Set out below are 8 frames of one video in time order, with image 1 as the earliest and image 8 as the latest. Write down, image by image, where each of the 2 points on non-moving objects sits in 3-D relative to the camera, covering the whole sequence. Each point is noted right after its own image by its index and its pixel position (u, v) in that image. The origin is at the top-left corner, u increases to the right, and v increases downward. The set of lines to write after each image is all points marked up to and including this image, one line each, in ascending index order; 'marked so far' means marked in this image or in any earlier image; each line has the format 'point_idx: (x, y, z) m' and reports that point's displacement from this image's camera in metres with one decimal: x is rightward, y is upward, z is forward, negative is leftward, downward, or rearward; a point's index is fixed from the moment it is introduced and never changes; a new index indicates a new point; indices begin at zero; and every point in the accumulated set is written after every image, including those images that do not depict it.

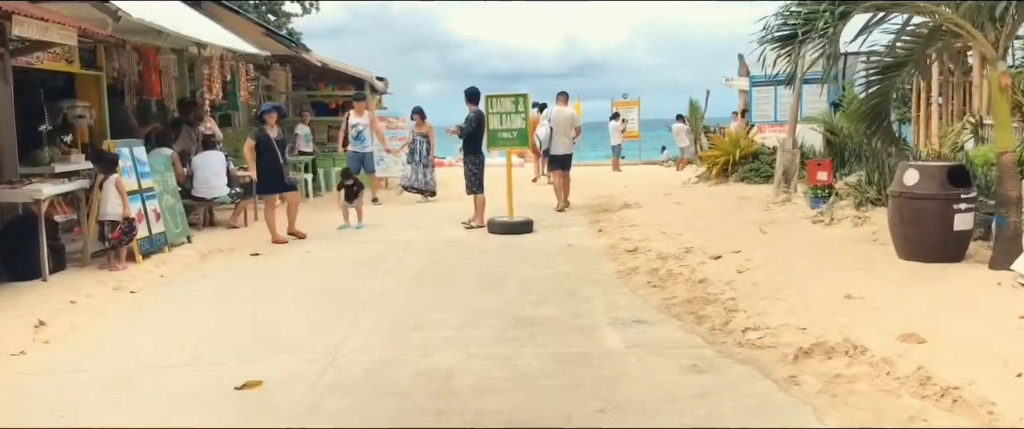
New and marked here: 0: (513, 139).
0: (0.0, +1.0, +10.3) m
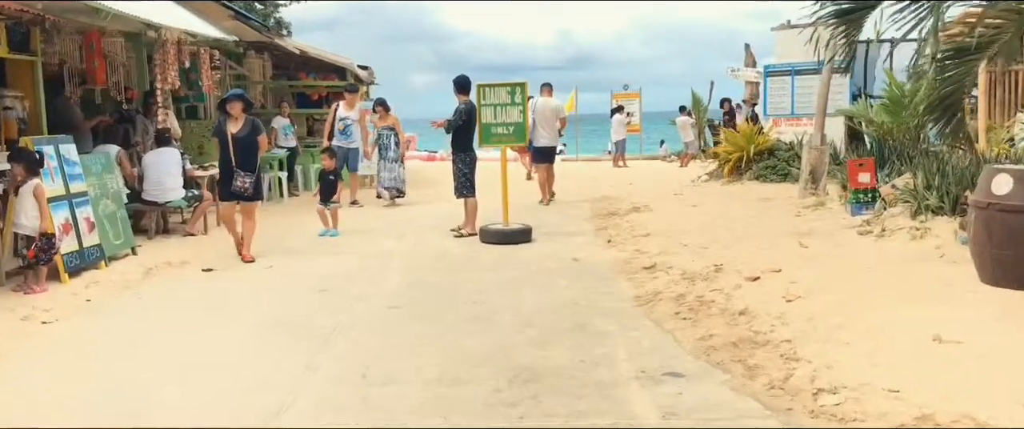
0: (0.0, +0.9, +9.0) m
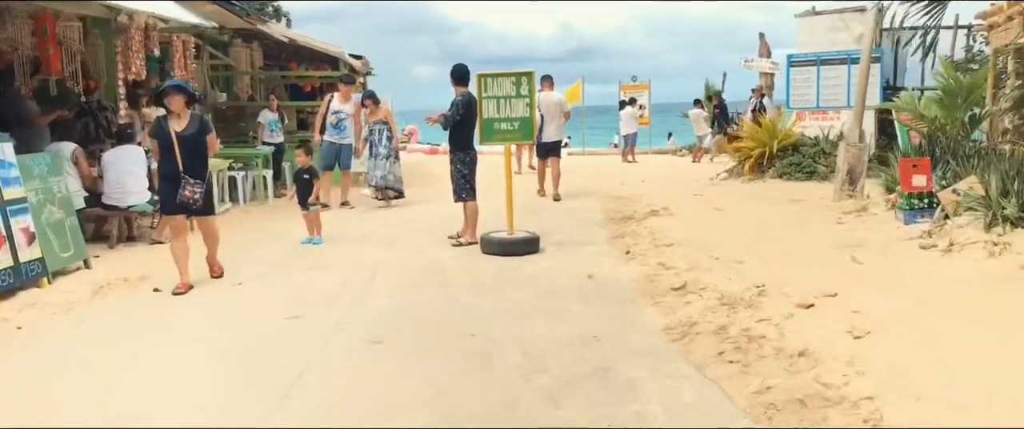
0: (0.0, +0.8, +7.9) m
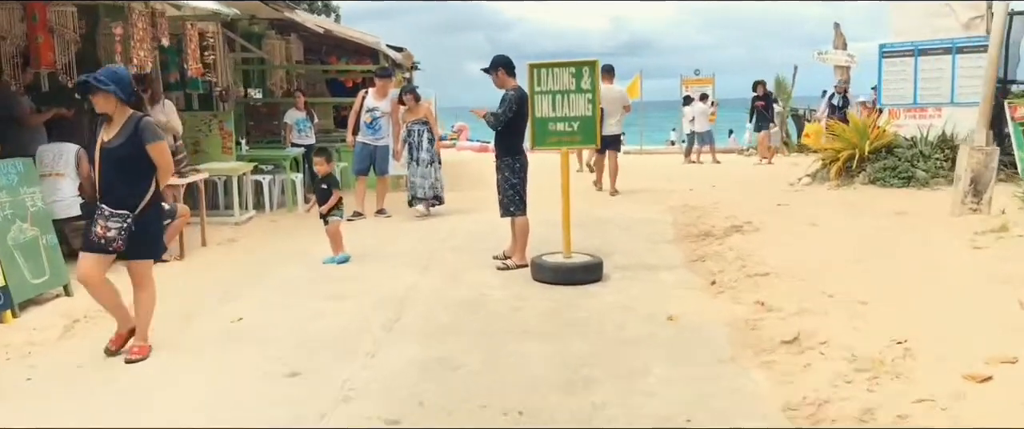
0: (+0.5, +0.7, +6.6) m
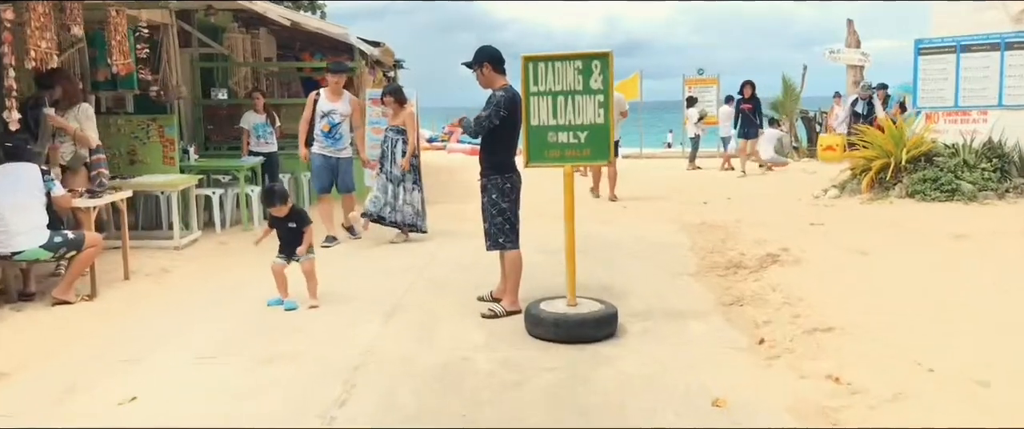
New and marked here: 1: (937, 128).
0: (+0.4, +0.4, +5.1) m
1: (+6.1, +1.3, +11.5) m
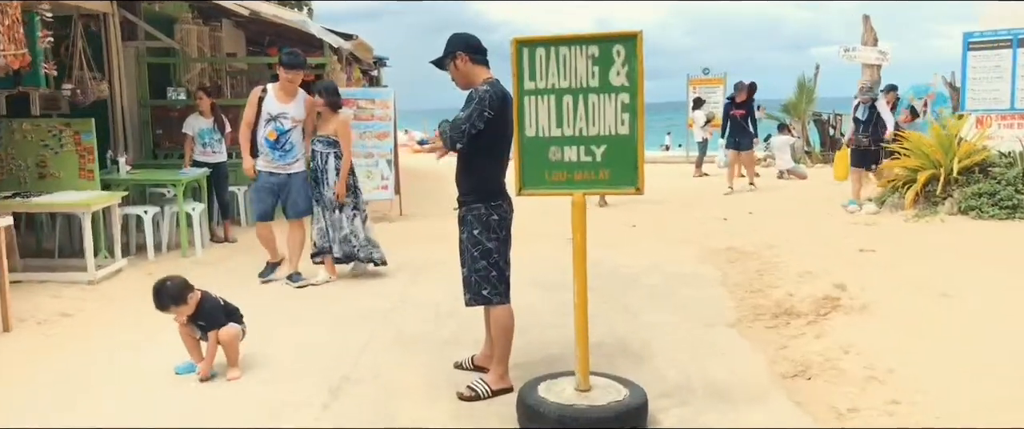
0: (+0.4, +0.2, +3.7) m
1: (+6.0, +1.0, +10.1) m
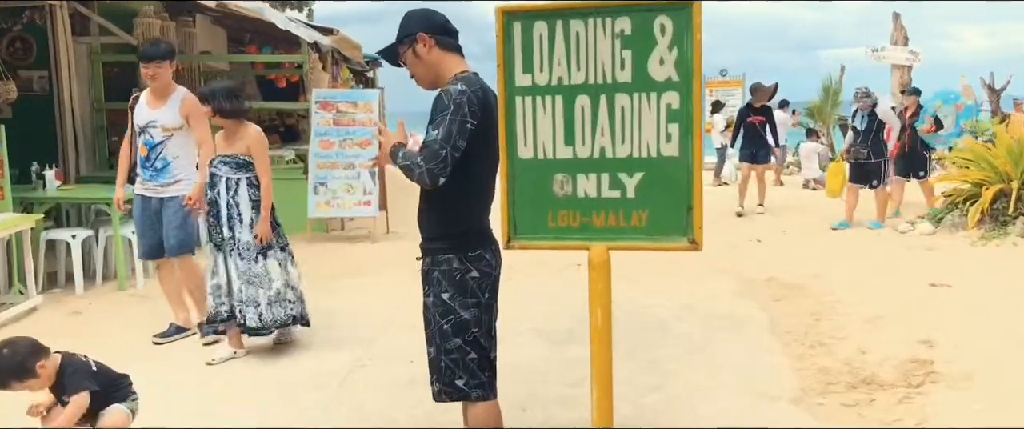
0: (+0.3, 0.0, +2.4) m
1: (+6.0, +0.8, +8.8) m
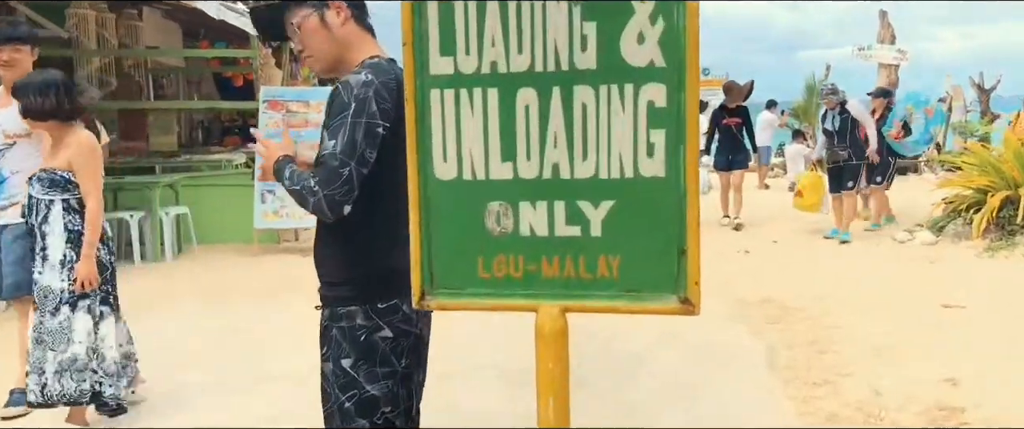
0: (+0.1, -0.1, +1.6) m
1: (+5.7, +0.7, +8.2) m
